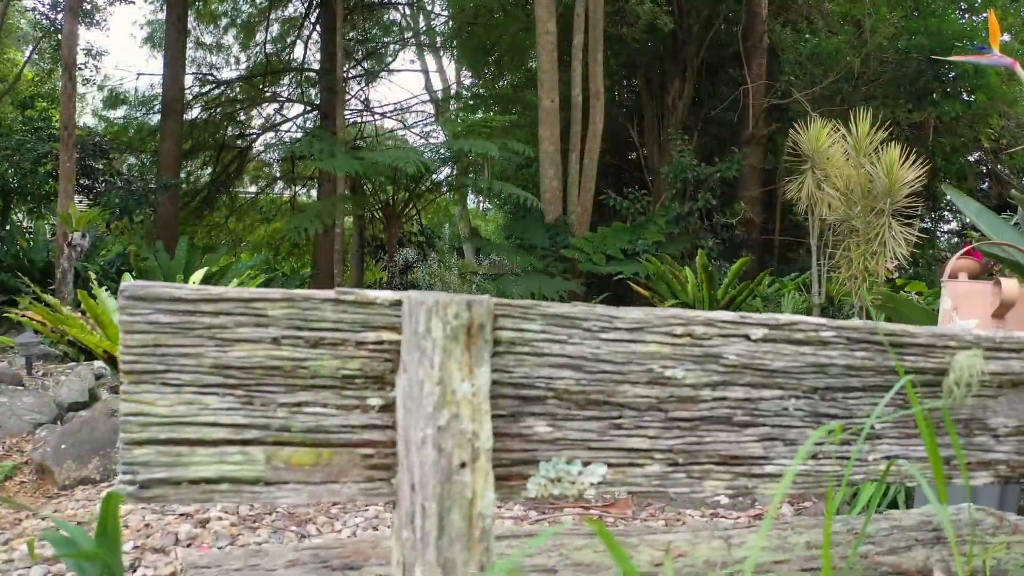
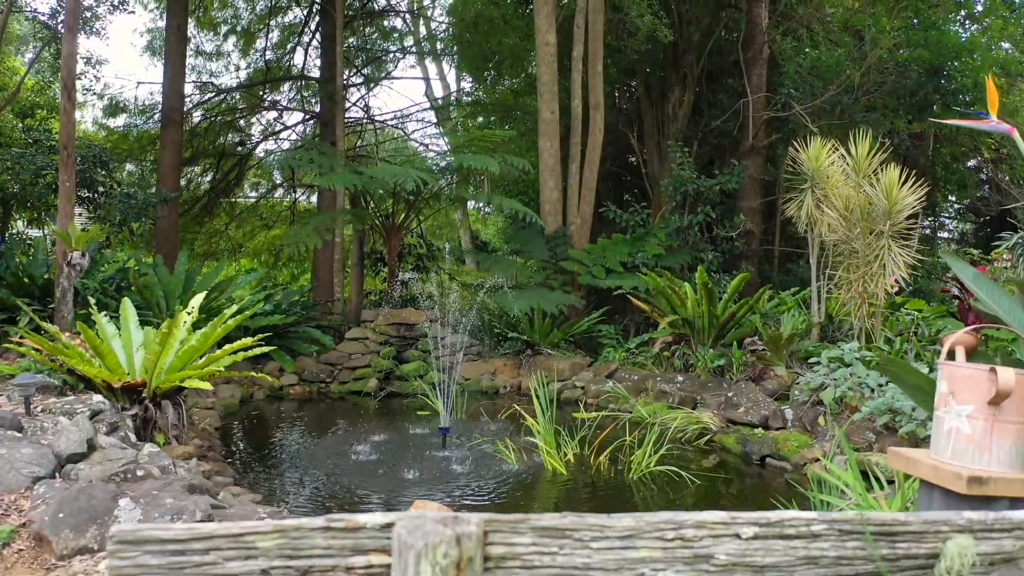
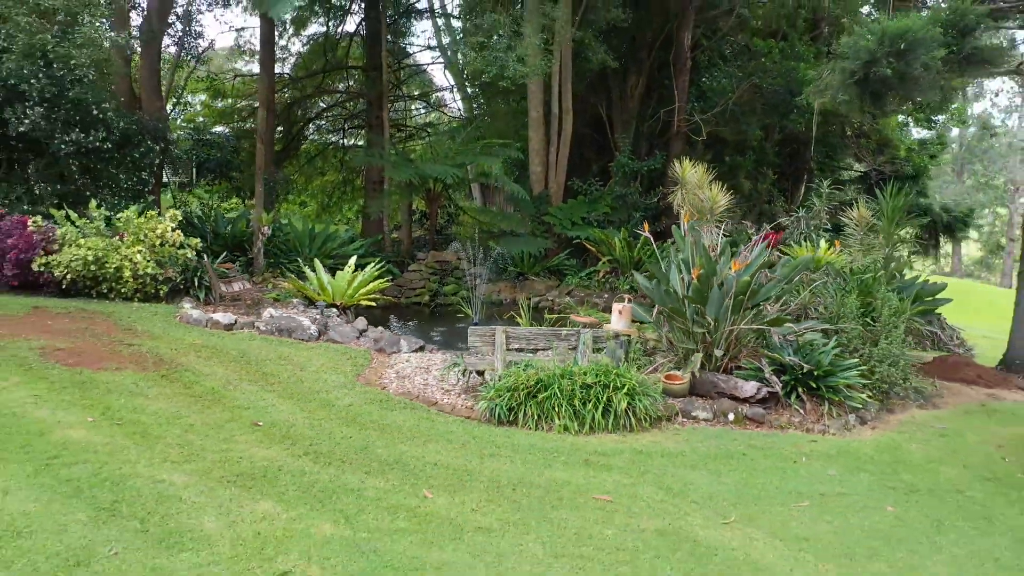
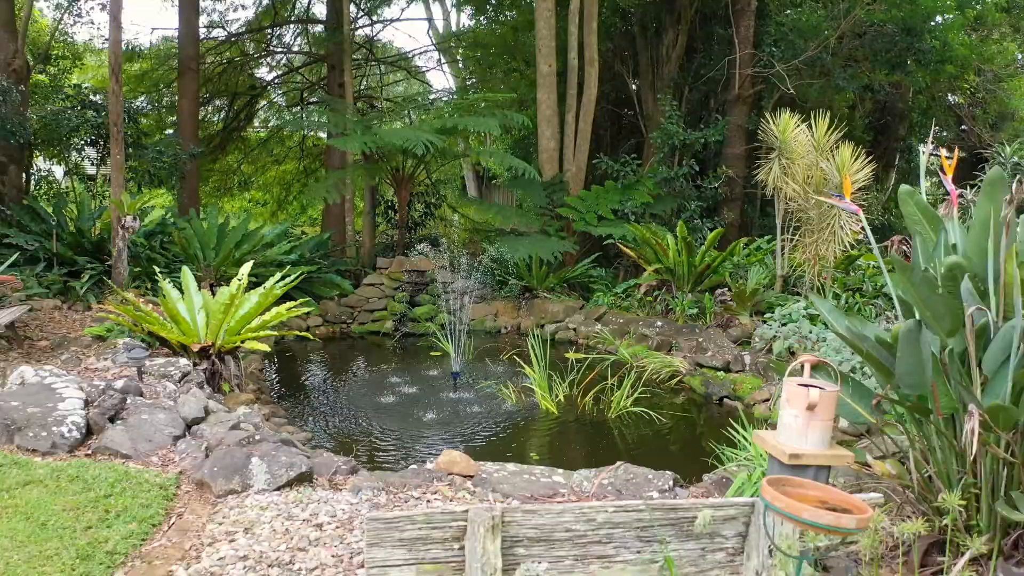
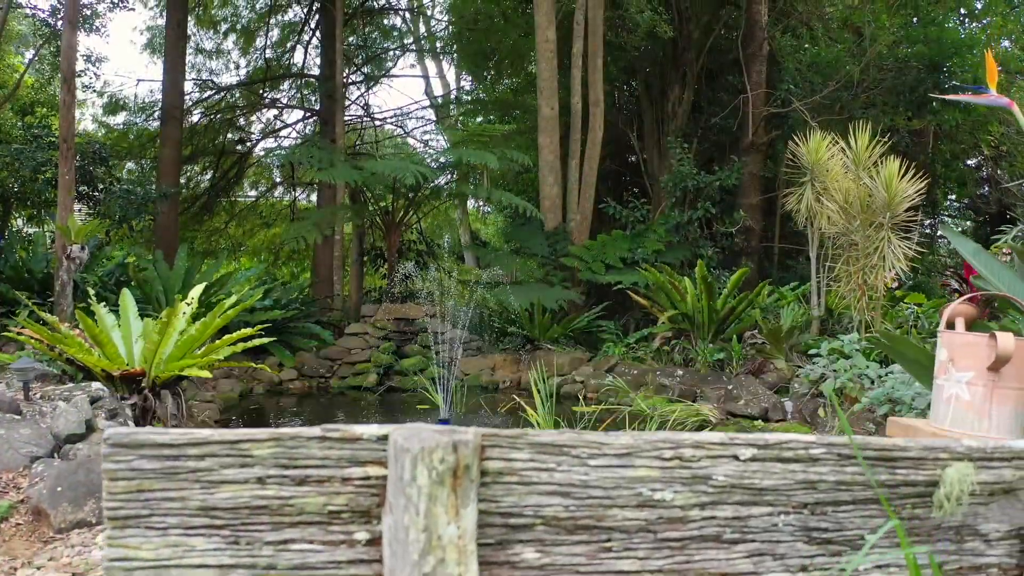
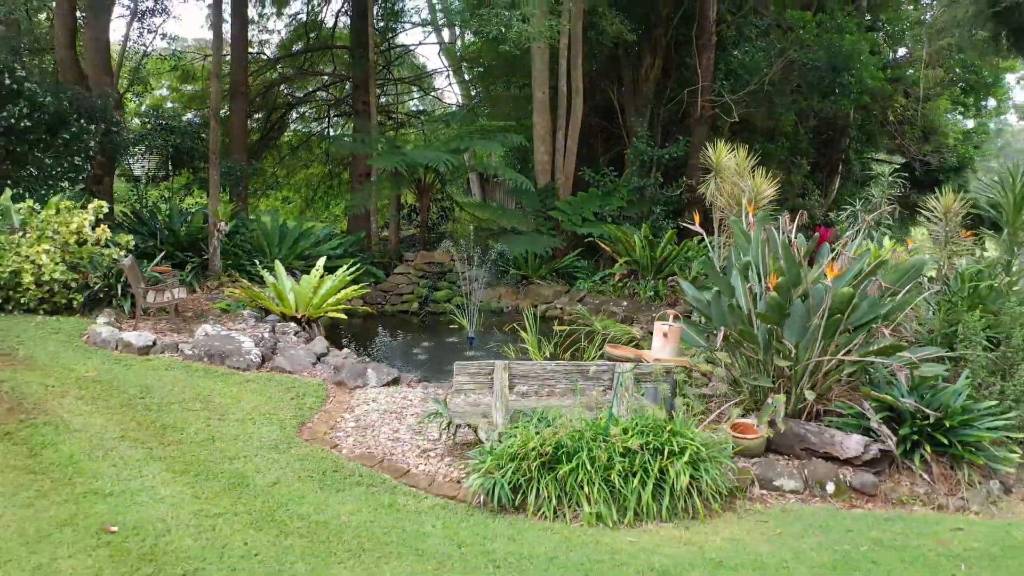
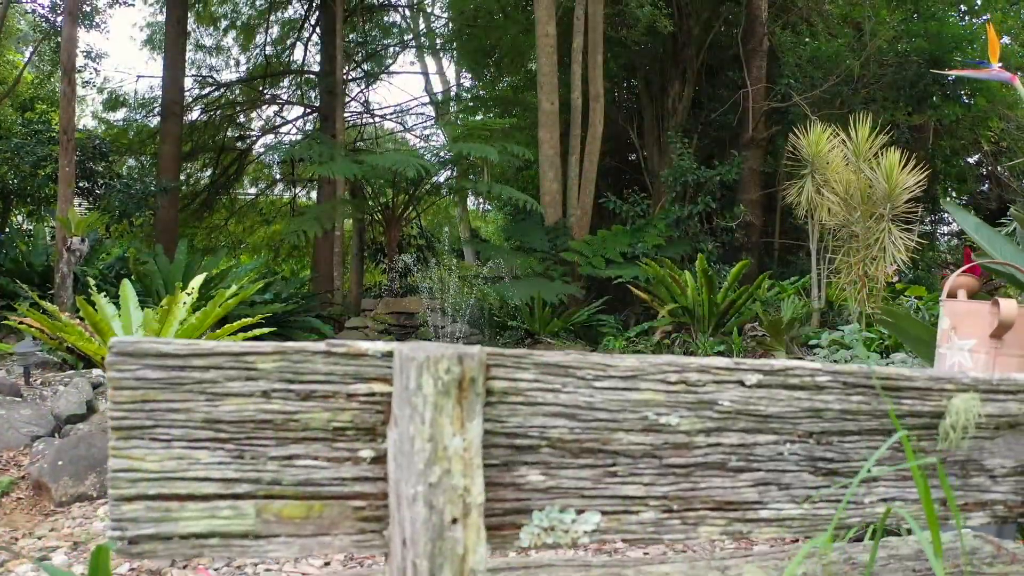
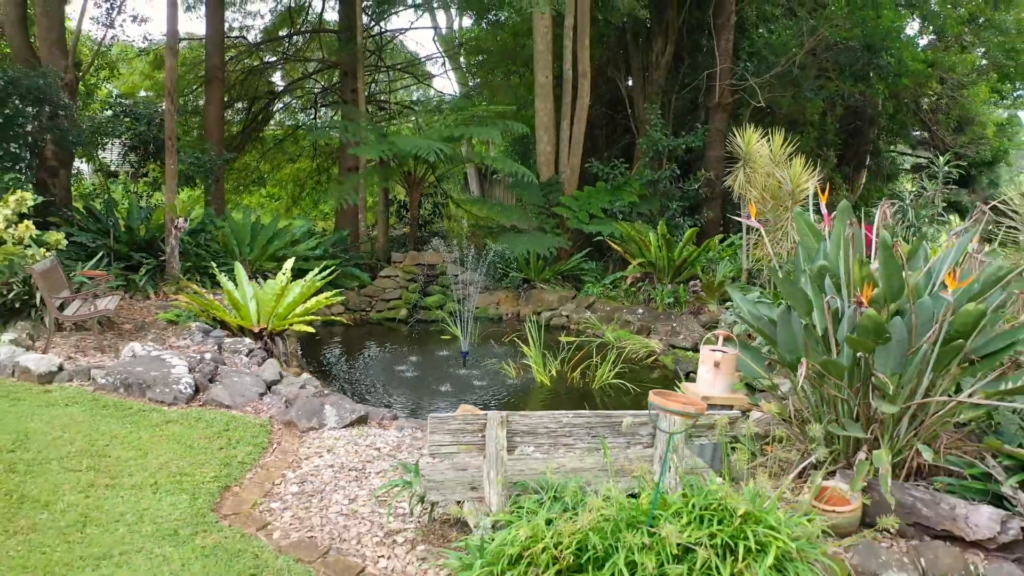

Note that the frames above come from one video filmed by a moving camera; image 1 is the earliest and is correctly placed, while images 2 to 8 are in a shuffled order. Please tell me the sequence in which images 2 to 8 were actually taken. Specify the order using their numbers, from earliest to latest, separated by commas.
7, 5, 2, 4, 8, 6, 3
